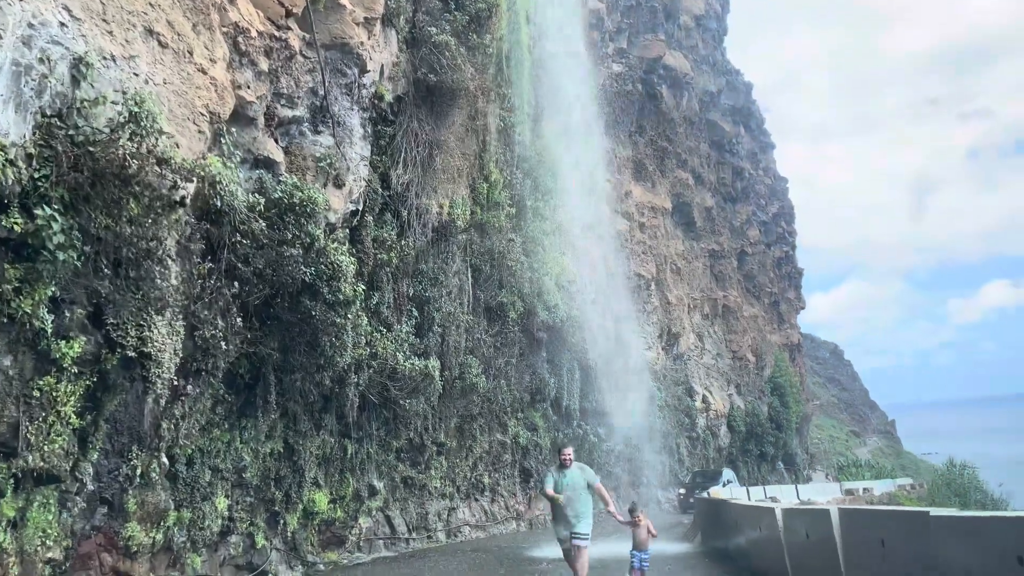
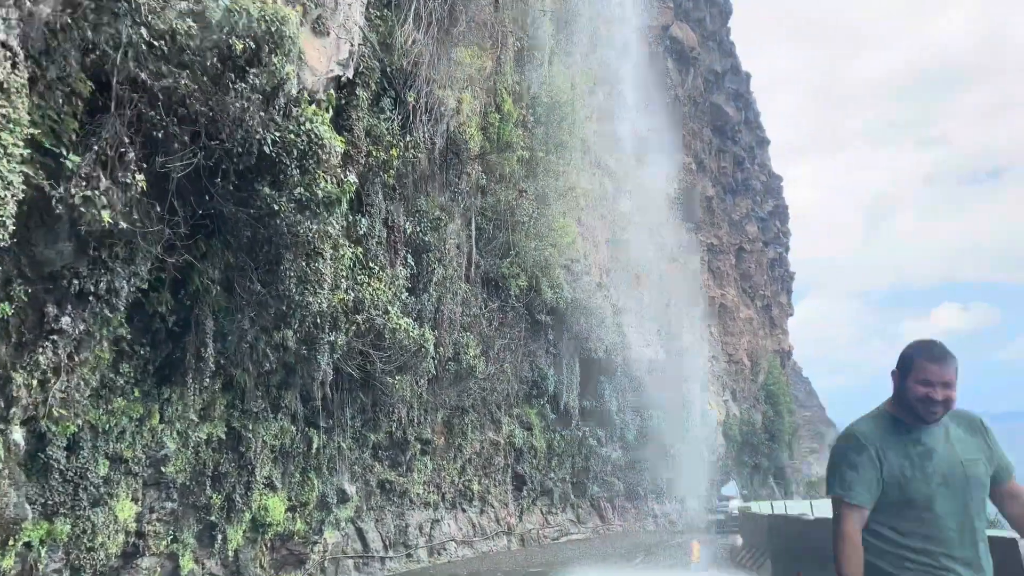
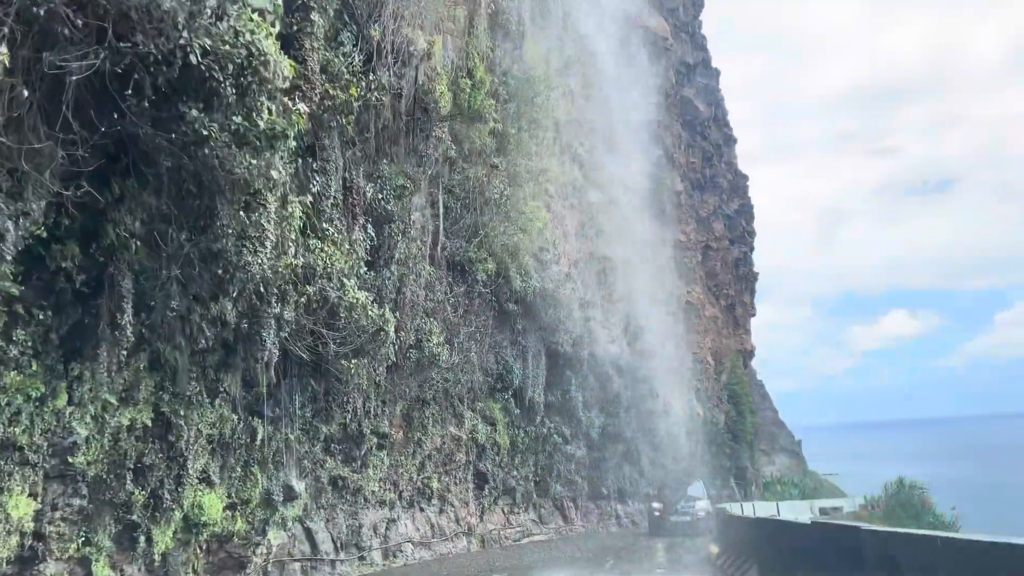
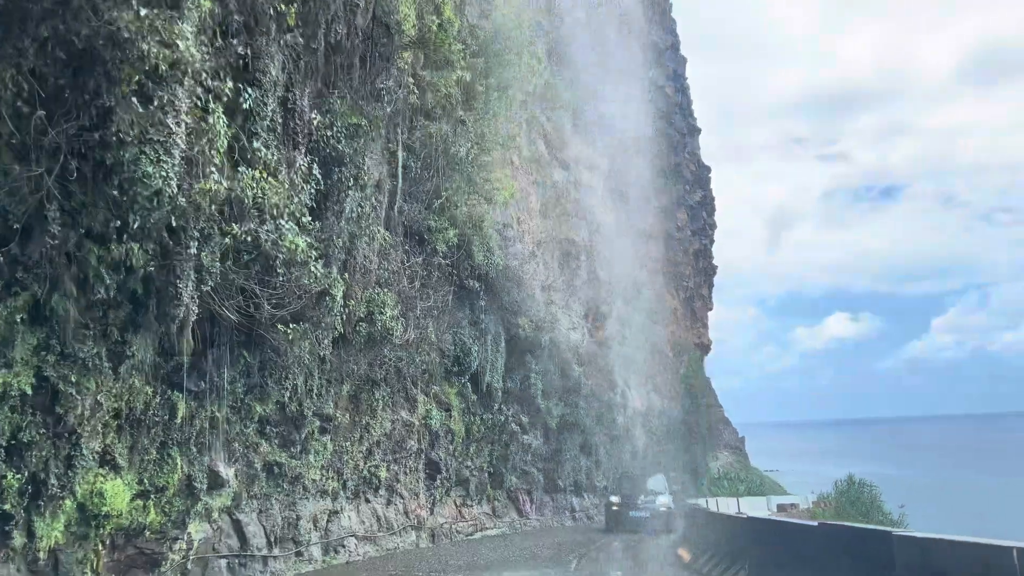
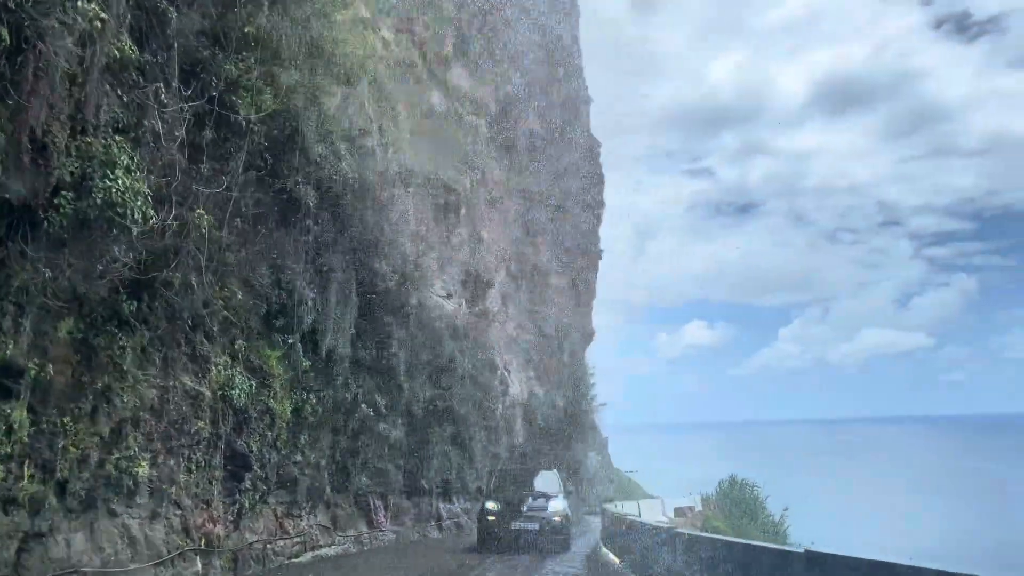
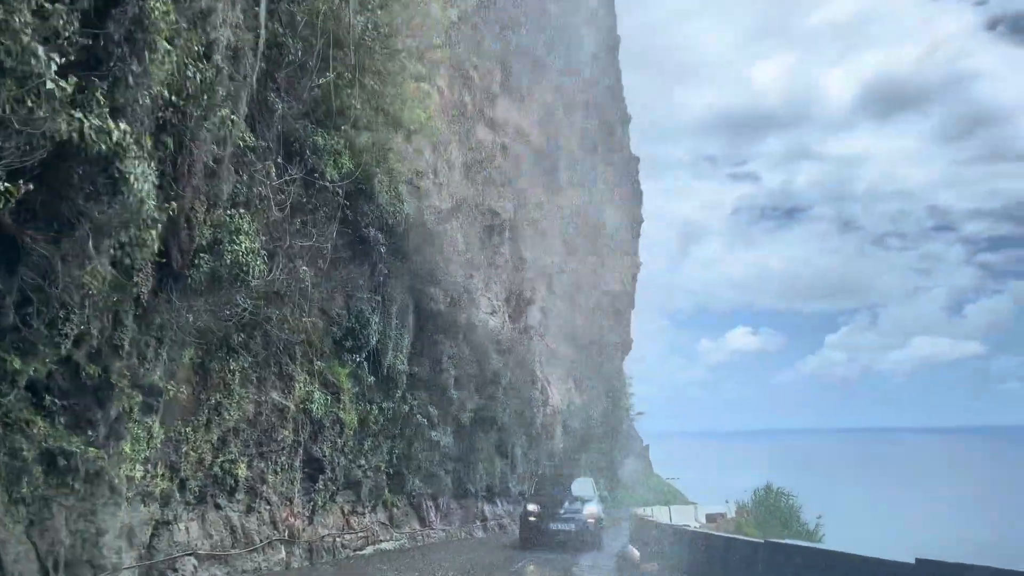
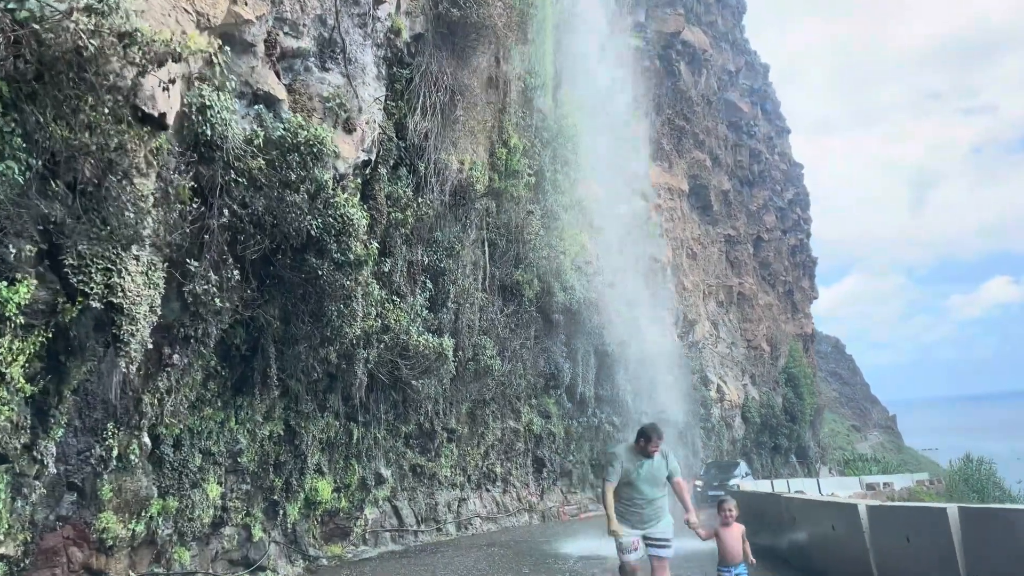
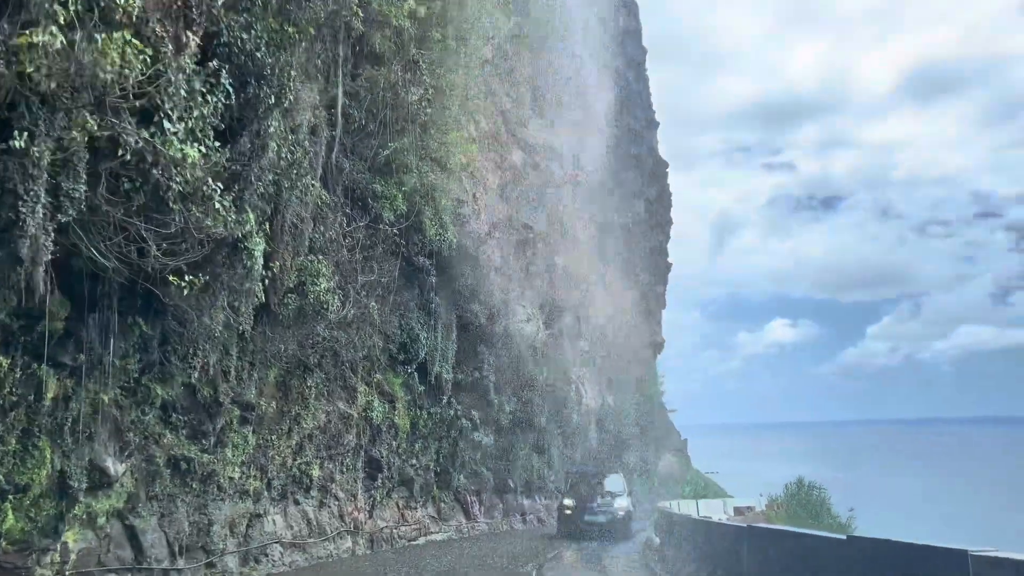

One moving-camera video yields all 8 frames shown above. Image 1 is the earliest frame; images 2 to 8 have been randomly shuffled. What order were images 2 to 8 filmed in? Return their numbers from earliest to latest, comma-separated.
7, 2, 3, 4, 8, 6, 5
